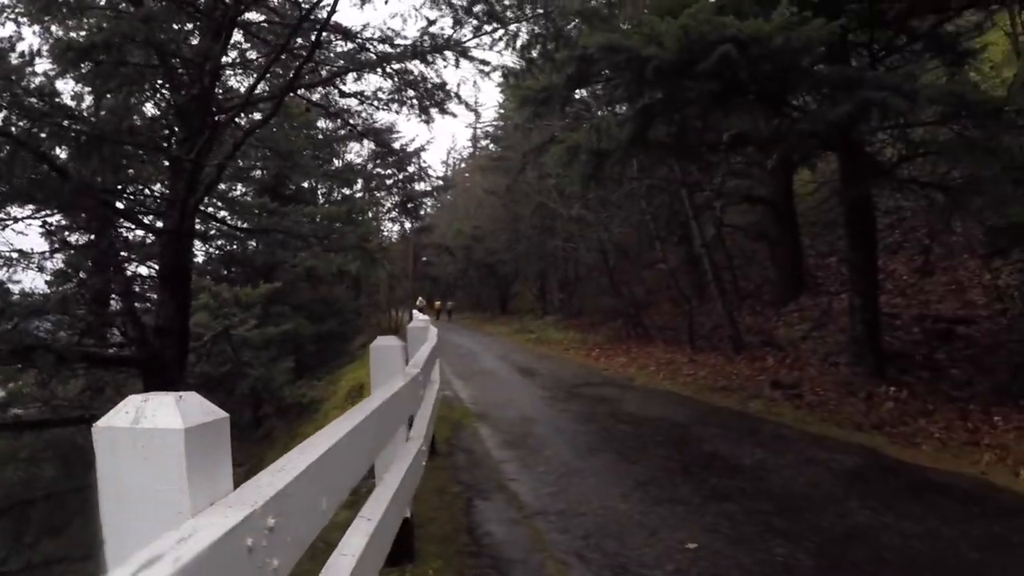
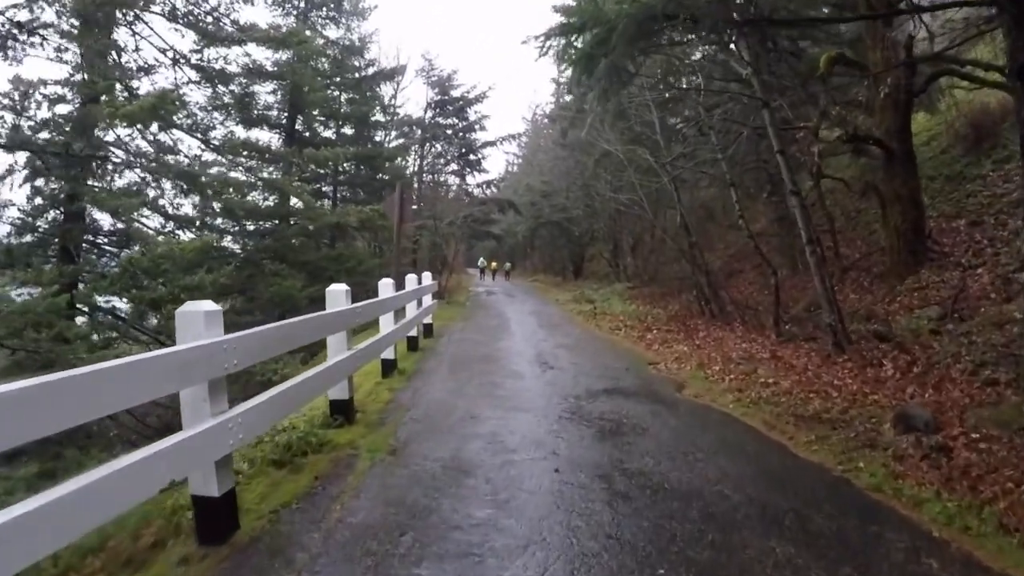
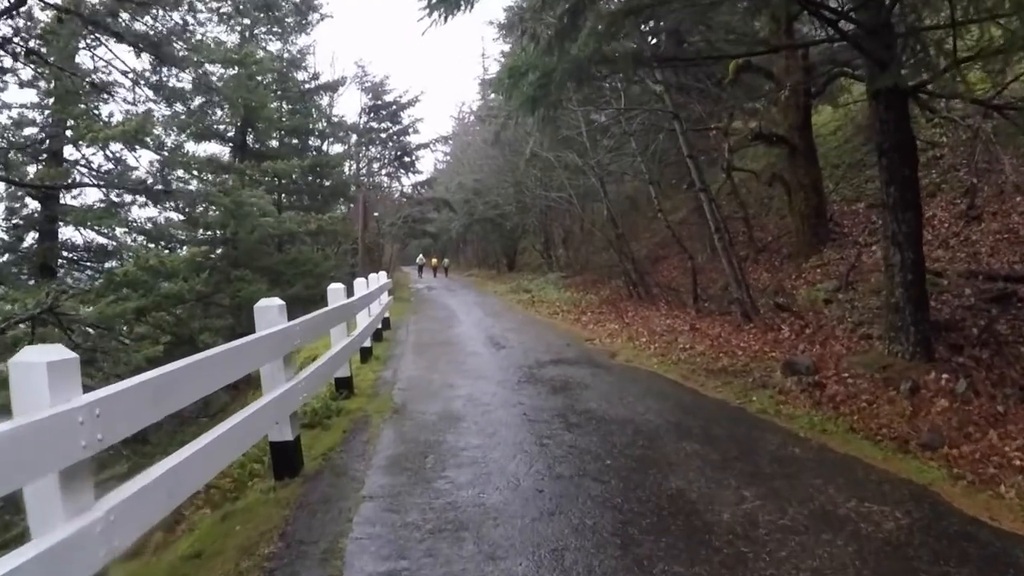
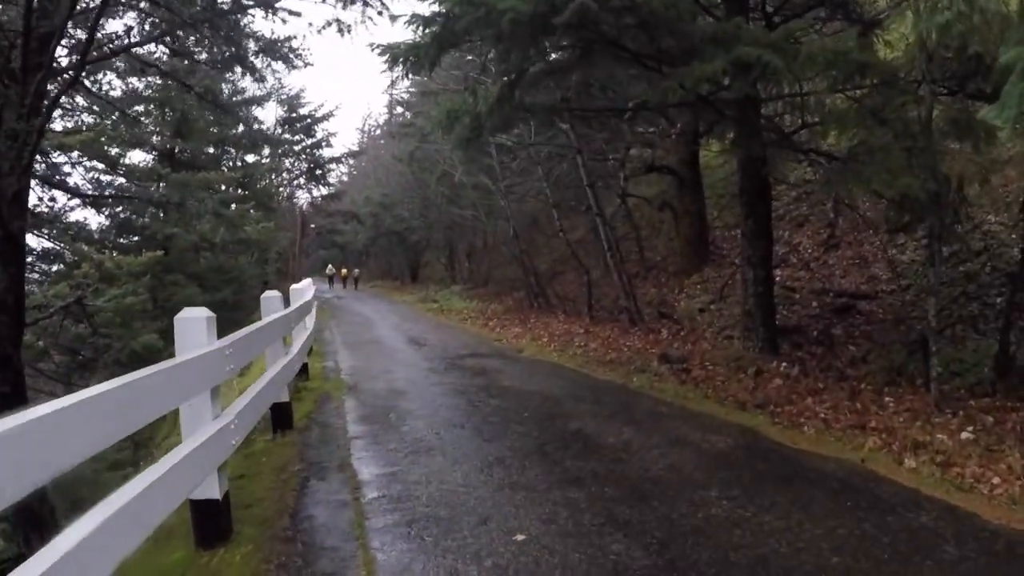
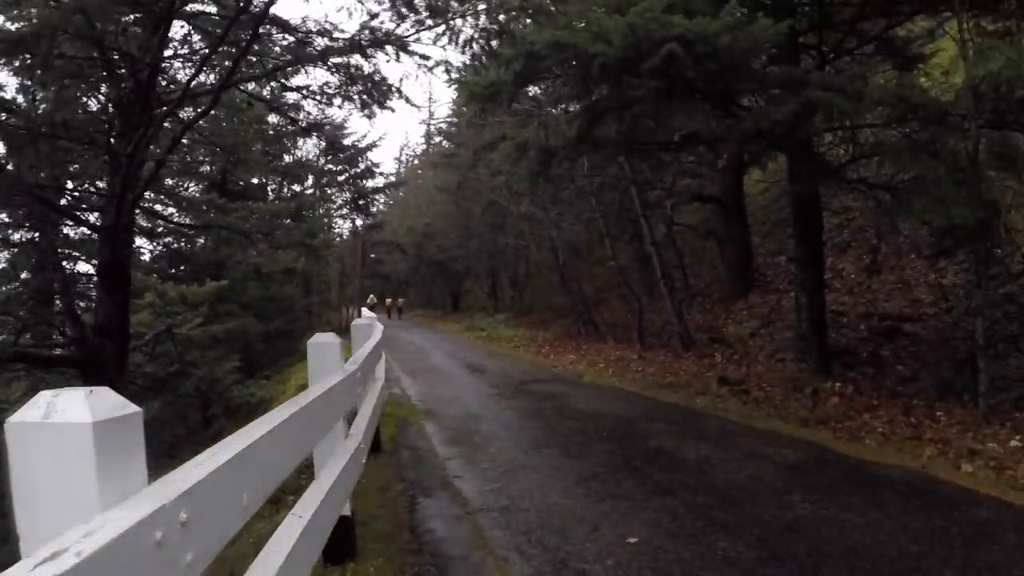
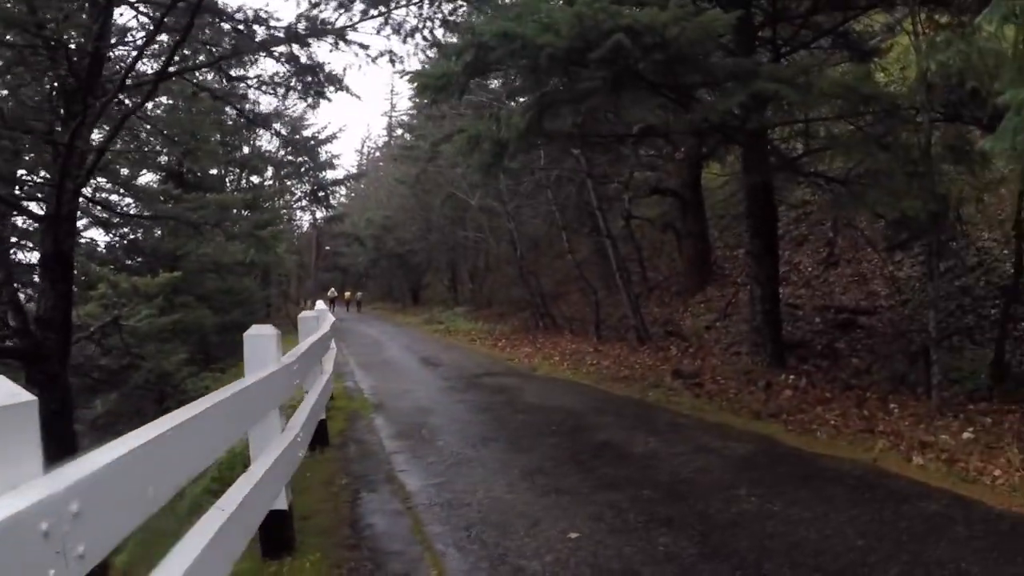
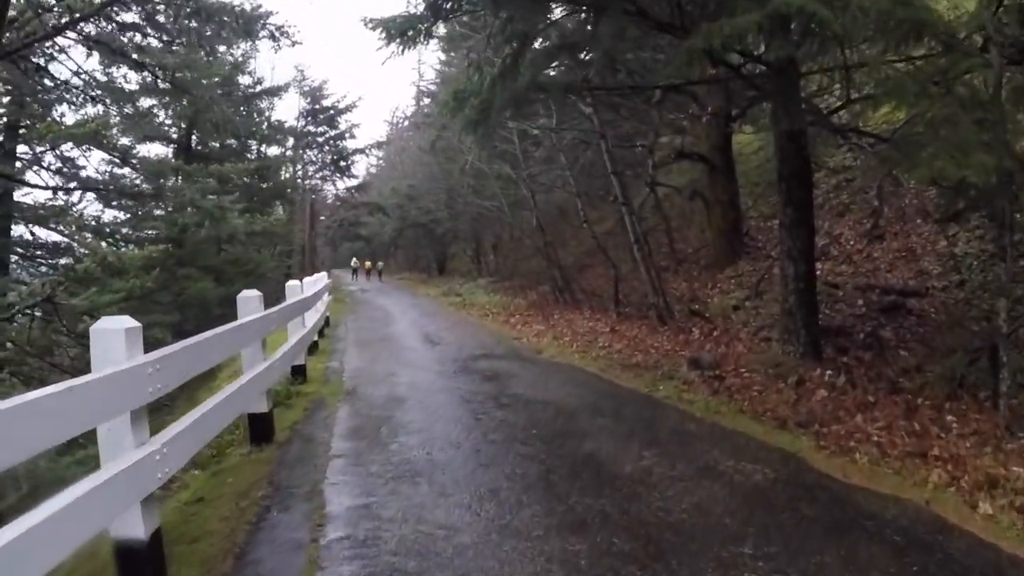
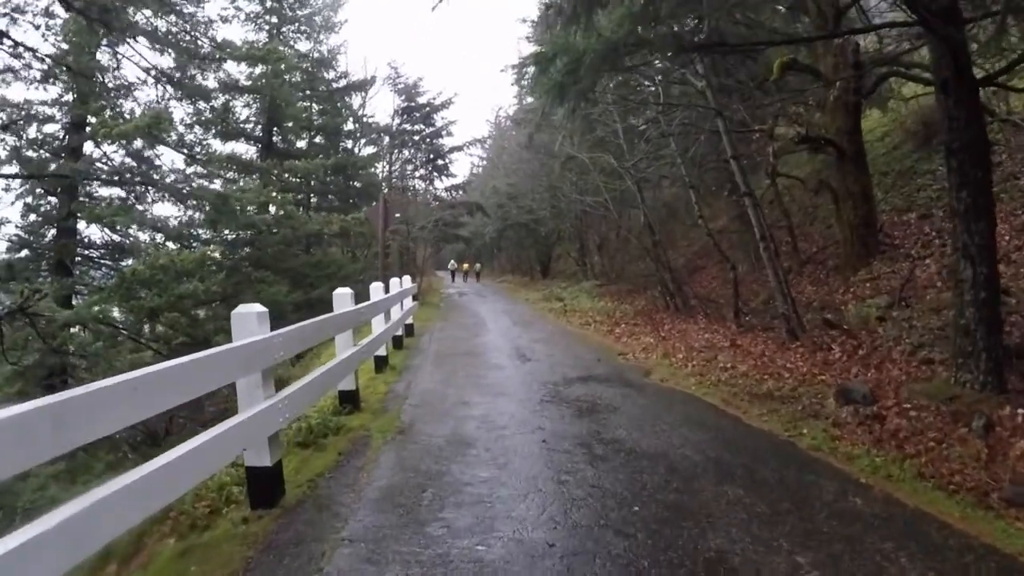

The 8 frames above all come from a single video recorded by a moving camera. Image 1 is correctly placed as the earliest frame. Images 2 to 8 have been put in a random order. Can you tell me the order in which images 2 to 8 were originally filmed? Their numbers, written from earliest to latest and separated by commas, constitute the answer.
5, 6, 4, 7, 3, 8, 2
